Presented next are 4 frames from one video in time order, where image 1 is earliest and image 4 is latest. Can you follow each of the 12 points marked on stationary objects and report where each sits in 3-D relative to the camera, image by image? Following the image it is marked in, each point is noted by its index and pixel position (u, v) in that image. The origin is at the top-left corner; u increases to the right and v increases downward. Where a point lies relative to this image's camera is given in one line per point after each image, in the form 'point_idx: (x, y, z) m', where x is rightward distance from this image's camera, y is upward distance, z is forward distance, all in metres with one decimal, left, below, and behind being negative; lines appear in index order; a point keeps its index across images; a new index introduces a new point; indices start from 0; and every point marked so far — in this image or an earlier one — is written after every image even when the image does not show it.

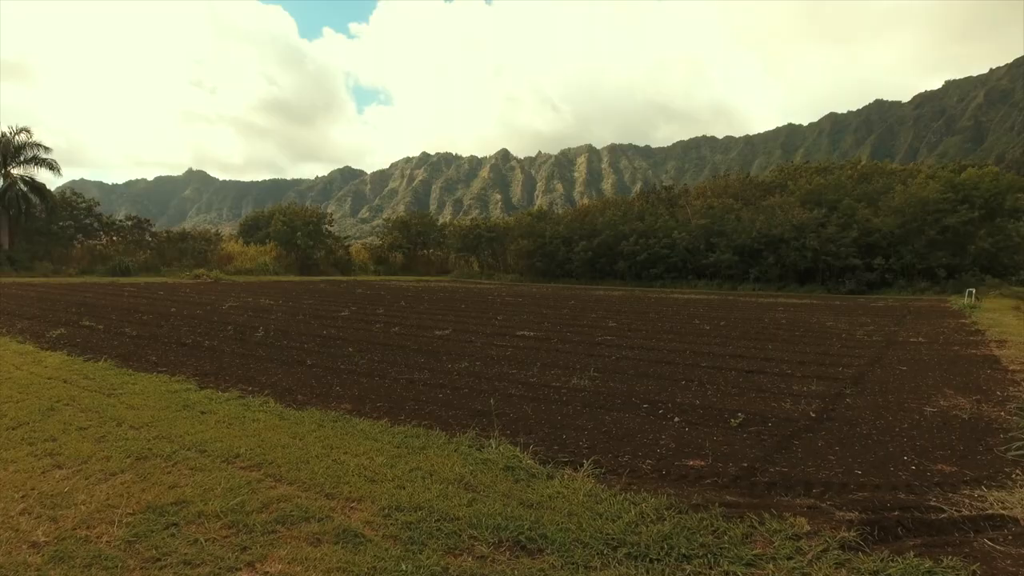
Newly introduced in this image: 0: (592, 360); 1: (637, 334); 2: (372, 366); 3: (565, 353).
0: (+1.2, -1.1, +10.7) m
1: (+2.6, -1.0, +15.6) m
2: (-1.8, -1.0, +9.8) m
3: (+0.8, -1.0, +11.8) m
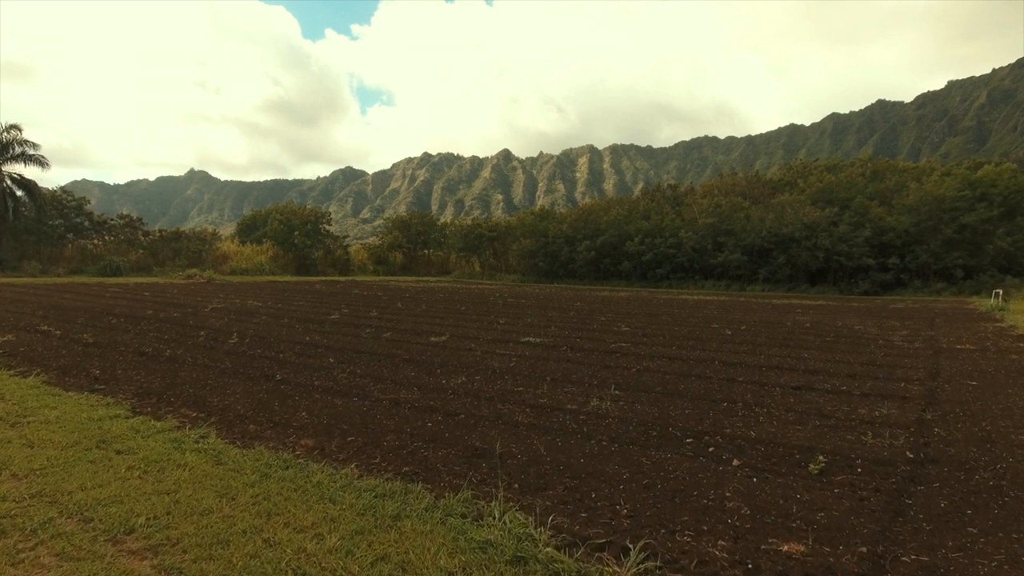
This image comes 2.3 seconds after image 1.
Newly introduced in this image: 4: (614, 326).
0: (+1.2, -1.1, +9.2) m
1: (+2.7, -1.0, +14.1) m
2: (-1.8, -1.0, +8.3) m
3: (+0.9, -1.1, +10.3) m
4: (+2.5, -0.9, +18.0) m
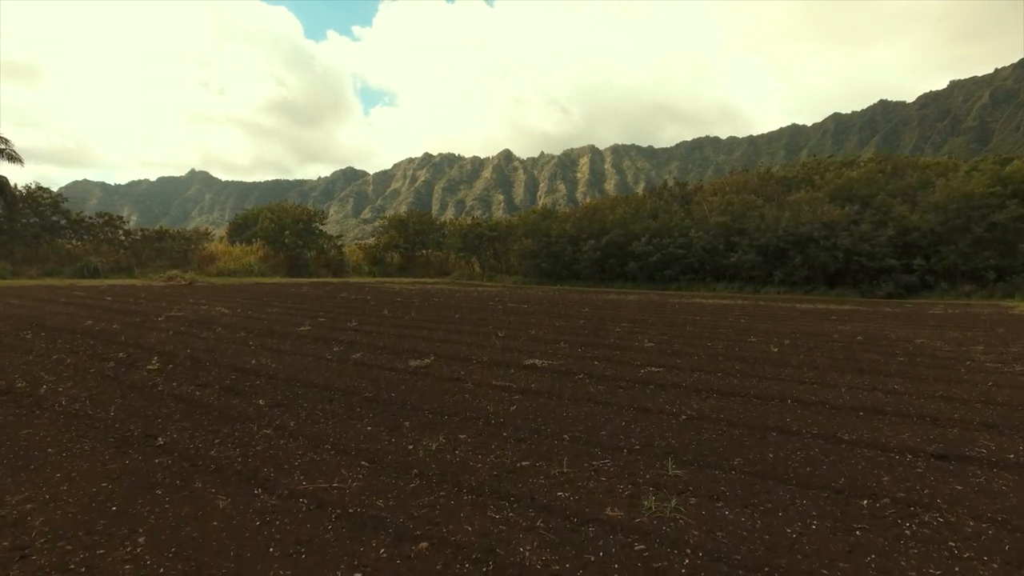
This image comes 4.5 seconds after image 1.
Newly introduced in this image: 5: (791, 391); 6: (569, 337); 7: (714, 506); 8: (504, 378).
0: (+1.2, -1.2, +6.4) m
1: (+2.7, -1.1, +11.3) m
2: (-1.8, -1.2, +5.5) m
3: (+0.9, -1.2, +7.5) m
4: (+2.5, -1.0, +15.2) m
5: (+3.3, -1.2, +8.8) m
6: (+1.2, -1.0, +15.3) m
7: (+1.2, -1.2, +4.3) m
8: (-0.1, -1.1, +9.4) m
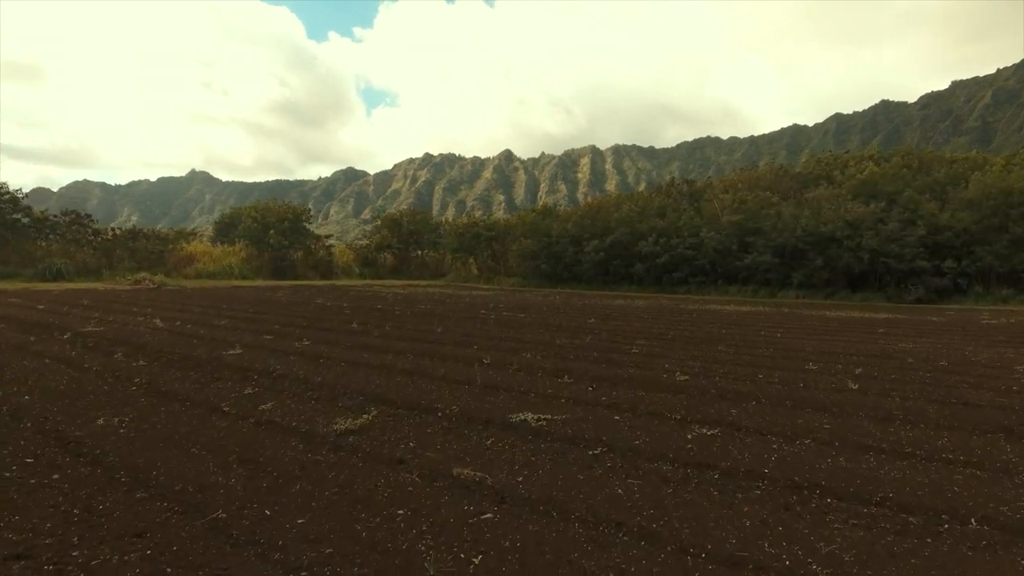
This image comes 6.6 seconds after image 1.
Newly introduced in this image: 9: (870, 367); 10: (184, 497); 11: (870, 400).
0: (+1.1, -1.4, +2.9) m
1: (+2.5, -1.3, +7.7) m
2: (-2.0, -1.4, +1.9) m
3: (+0.7, -1.4, +3.9) m
4: (+2.3, -1.2, +11.6) m
5: (+3.1, -1.4, +5.3) m
6: (+1.0, -1.2, +11.8) m
7: (+1.0, -1.4, +0.7) m
8: (-0.3, -1.3, +5.8) m
9: (+6.0, -1.3, +12.5) m
10: (-2.1, -1.3, +4.8) m
11: (+4.4, -1.3, +9.1) m
